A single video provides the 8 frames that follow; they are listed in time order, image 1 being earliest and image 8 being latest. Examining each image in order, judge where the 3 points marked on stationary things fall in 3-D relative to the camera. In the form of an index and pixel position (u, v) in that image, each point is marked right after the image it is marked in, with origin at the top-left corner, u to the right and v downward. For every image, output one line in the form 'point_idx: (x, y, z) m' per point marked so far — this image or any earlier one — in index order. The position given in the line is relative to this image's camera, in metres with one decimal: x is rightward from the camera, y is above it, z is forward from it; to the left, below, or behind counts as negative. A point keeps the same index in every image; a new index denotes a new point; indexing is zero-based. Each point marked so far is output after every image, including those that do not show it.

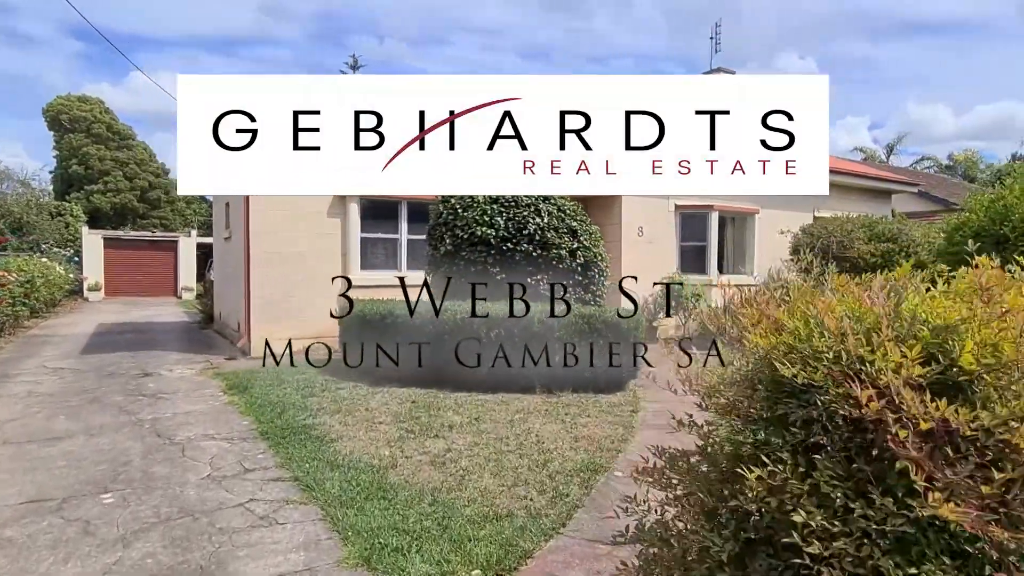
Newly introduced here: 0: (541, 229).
0: (+0.3, +0.7, +7.5) m
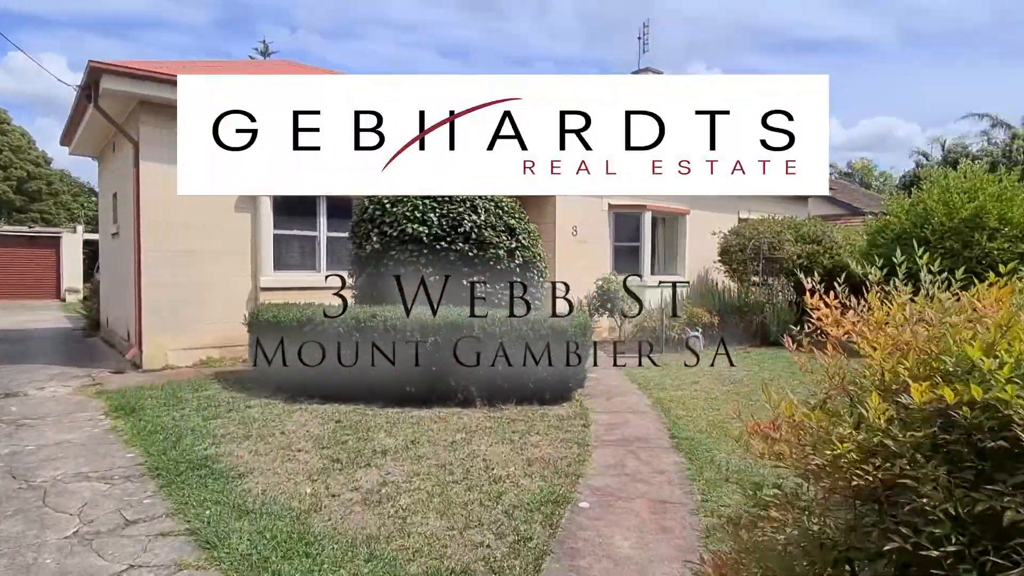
0: (-0.4, +0.7, +6.9) m
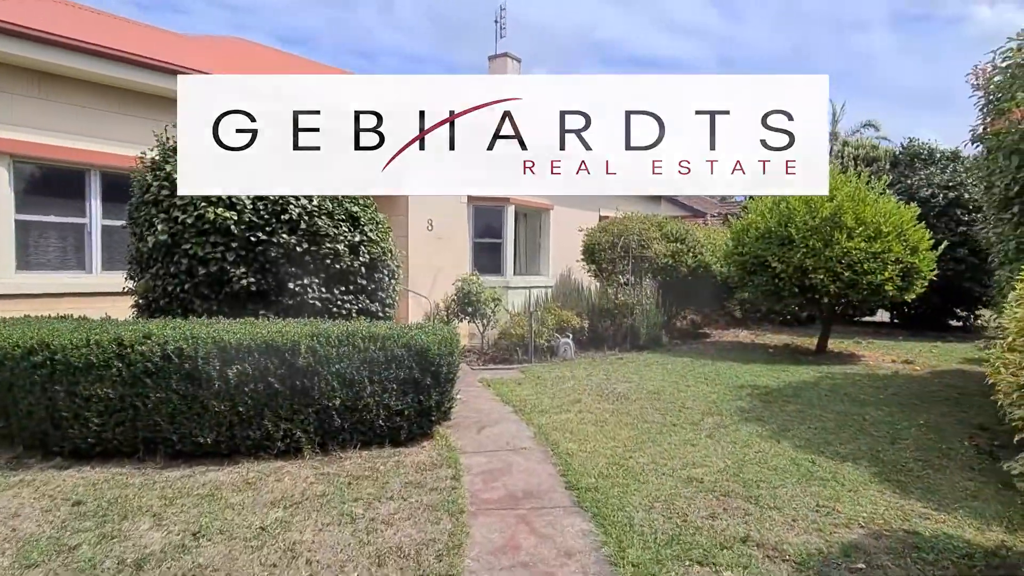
0: (-1.8, +0.6, +5.3) m
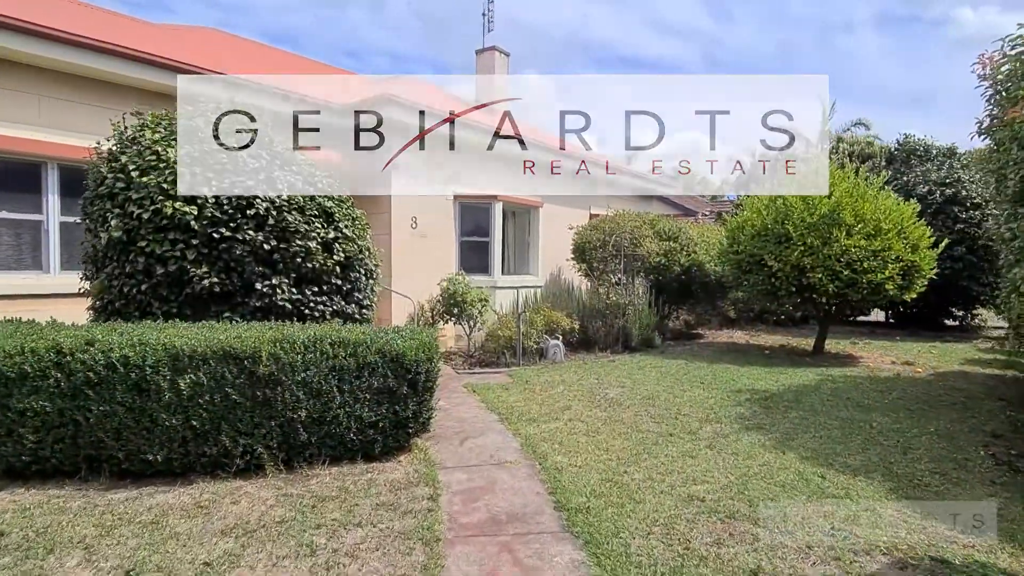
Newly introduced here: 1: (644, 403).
0: (-1.9, +0.6, +4.9) m
1: (+1.2, -1.1, +5.8) m
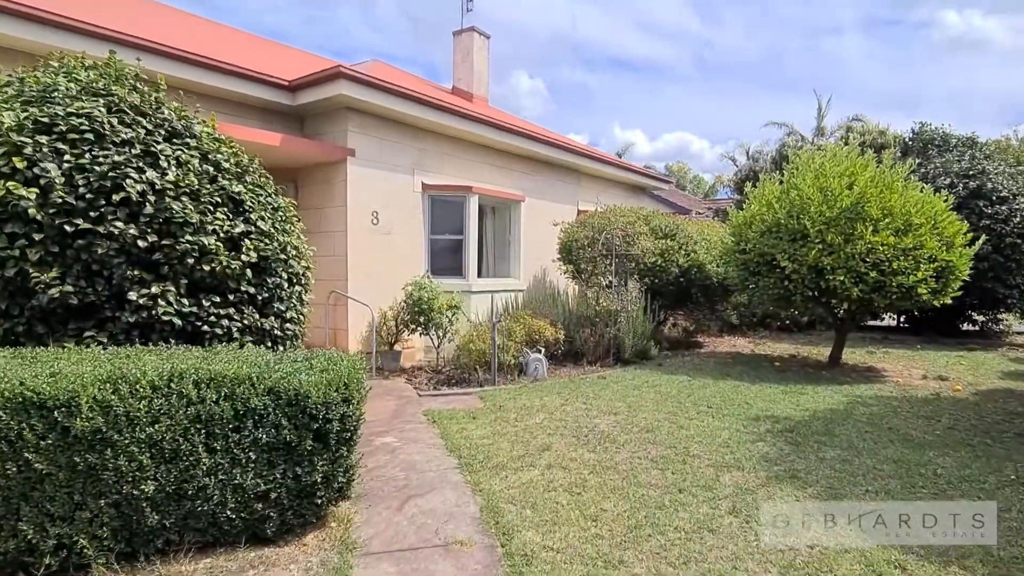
0: (-2.1, +0.6, +3.7) m
1: (+1.0, -1.1, +4.7) m
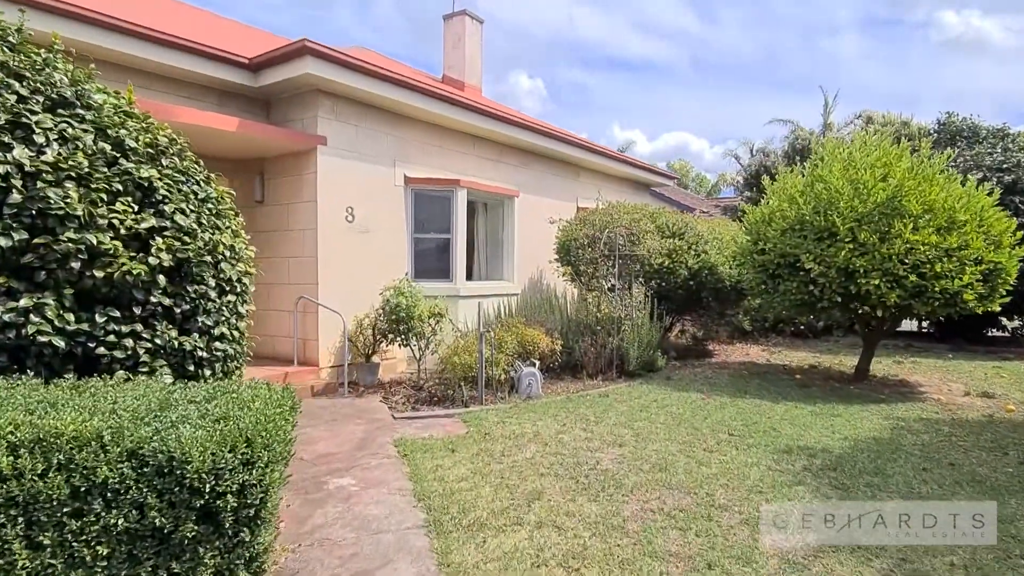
0: (-2.2, +0.5, +2.9) m
1: (+0.9, -1.2, +3.8) m
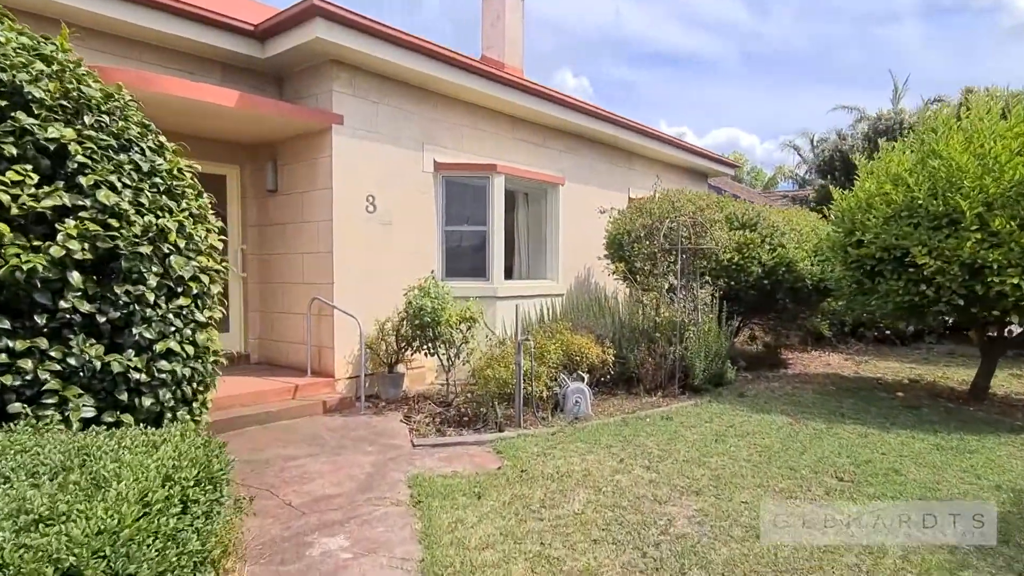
0: (-2.1, +0.5, +2.0) m
1: (+1.1, -1.2, +2.7) m
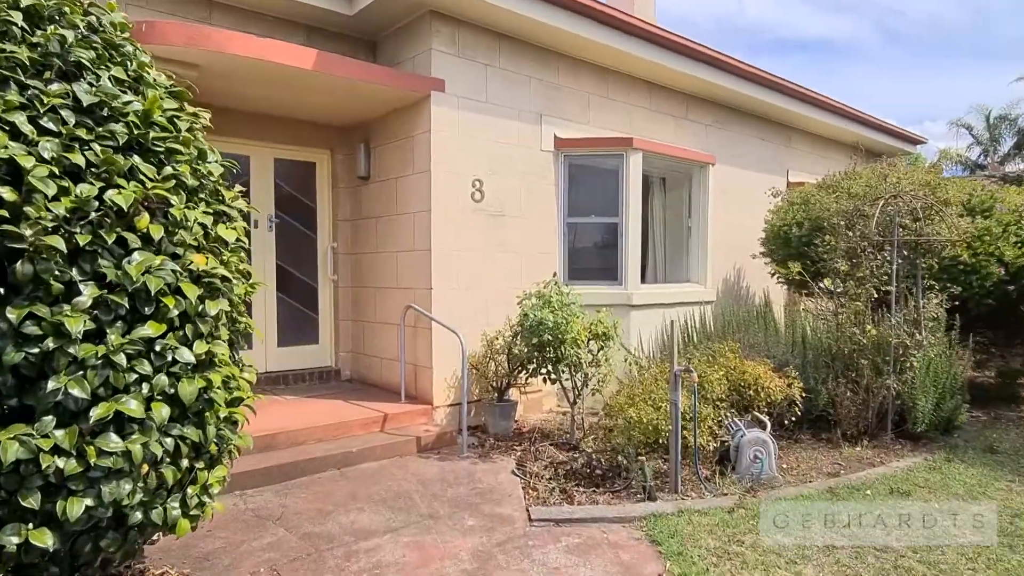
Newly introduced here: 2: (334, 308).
0: (-1.7, +0.5, +1.0) m
1: (+1.5, -1.3, +1.1) m
2: (-1.7, -0.2, +5.8) m
